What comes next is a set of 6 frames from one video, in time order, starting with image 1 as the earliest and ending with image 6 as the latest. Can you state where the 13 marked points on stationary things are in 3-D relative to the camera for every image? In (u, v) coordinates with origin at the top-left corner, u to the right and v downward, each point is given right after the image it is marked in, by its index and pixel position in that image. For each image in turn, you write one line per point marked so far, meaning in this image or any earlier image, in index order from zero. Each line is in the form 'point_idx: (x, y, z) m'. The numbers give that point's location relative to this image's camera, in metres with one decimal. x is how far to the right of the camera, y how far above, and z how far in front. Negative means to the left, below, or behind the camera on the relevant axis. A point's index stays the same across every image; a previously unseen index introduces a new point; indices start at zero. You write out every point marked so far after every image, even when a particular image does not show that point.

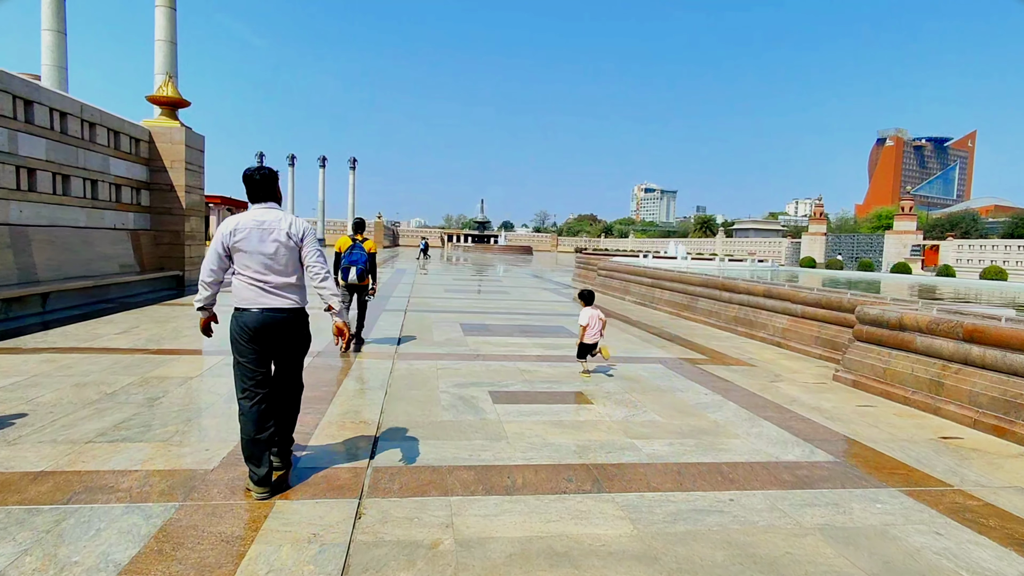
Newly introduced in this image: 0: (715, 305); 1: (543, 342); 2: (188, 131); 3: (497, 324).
0: (+3.1, -0.3, +9.1) m
1: (+0.4, -0.6, +6.8) m
2: (-6.2, +3.0, +11.4) m
3: (-0.2, -0.5, +8.1) m
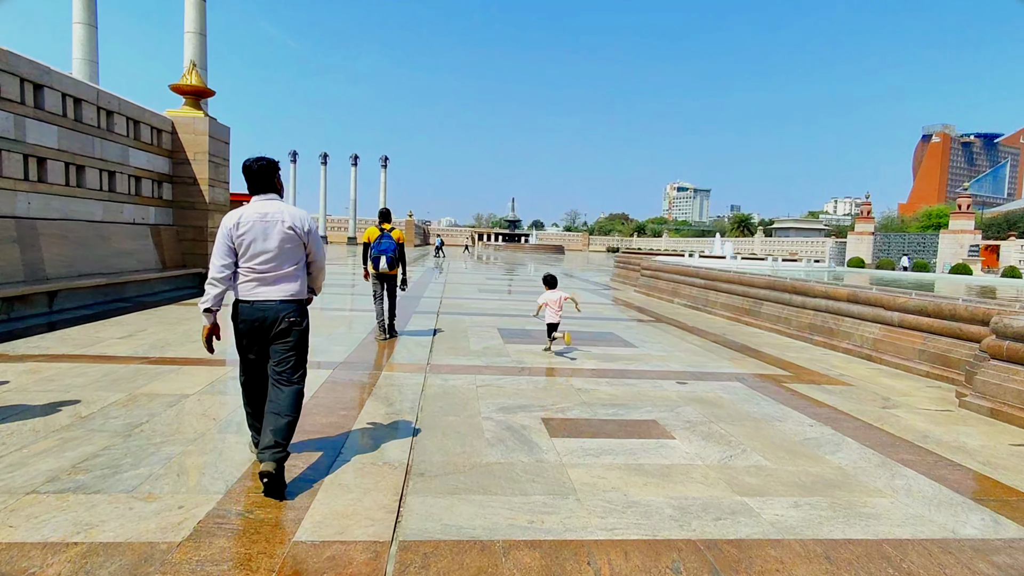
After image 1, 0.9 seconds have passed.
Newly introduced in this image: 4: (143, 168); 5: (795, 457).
0: (+3.7, -0.3, +8.1) m
1: (+0.8, -0.7, +5.9) m
2: (-5.5, +3.1, +10.8) m
3: (+0.3, -0.5, +7.2) m
4: (-6.0, +2.0, +9.7) m
5: (+1.5, -0.9, +3.2) m
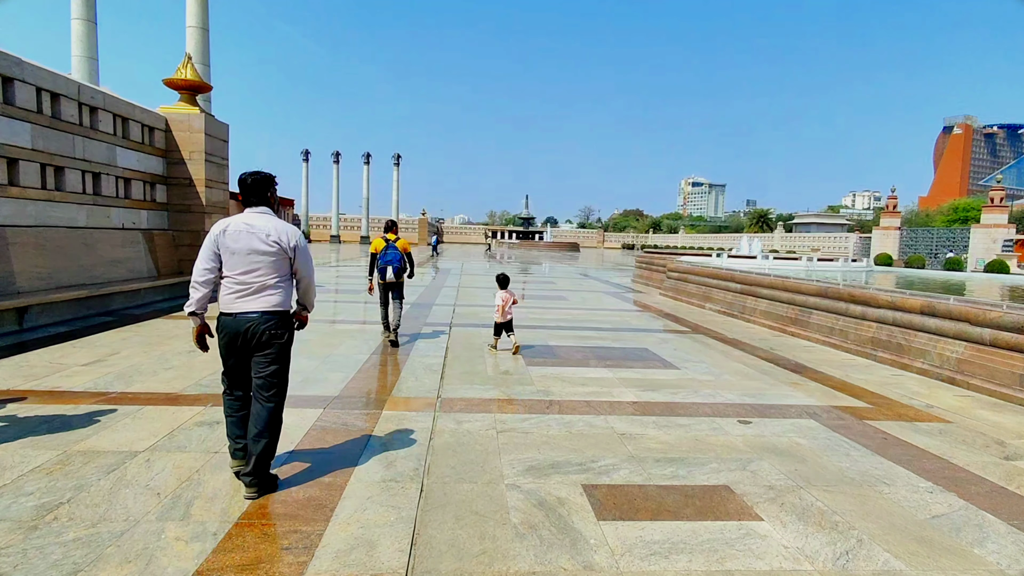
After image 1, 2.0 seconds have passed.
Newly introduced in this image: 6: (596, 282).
0: (+4.0, -0.4, +7.2) m
1: (+1.0, -0.8, +5.1) m
2: (-5.2, +2.9, +10.1) m
3: (+0.6, -0.7, +6.4) m
4: (-5.7, +1.8, +9.0) m
5: (+1.7, -1.0, +2.3) m
6: (+2.7, +0.2, +19.3) m
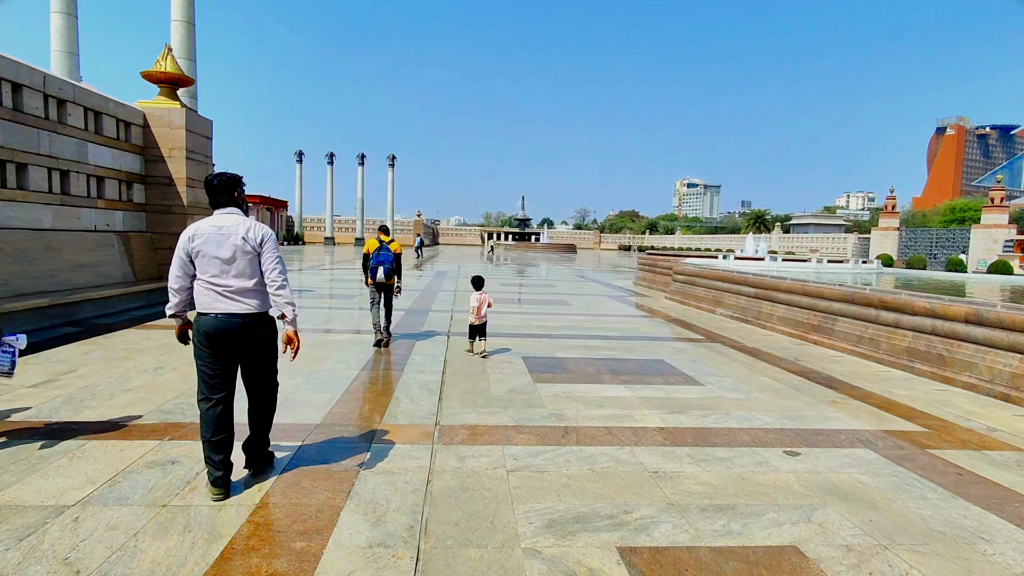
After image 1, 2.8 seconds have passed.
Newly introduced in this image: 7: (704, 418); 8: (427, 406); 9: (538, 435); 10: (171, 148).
0: (+4.0, -0.5, +6.6) m
1: (+1.1, -0.8, +4.5) m
2: (-5.2, +2.8, +9.5) m
3: (+0.6, -0.7, +5.9) m
4: (-5.7, +1.7, +8.4) m
5: (+1.7, -1.1, +1.8) m
6: (+2.6, +0.1, +18.8) m
7: (+1.3, -0.9, +4.1) m
8: (-0.6, -0.8, +4.2) m
9: (+0.2, -0.9, +3.6) m
10: (-5.4, +2.2, +9.4) m
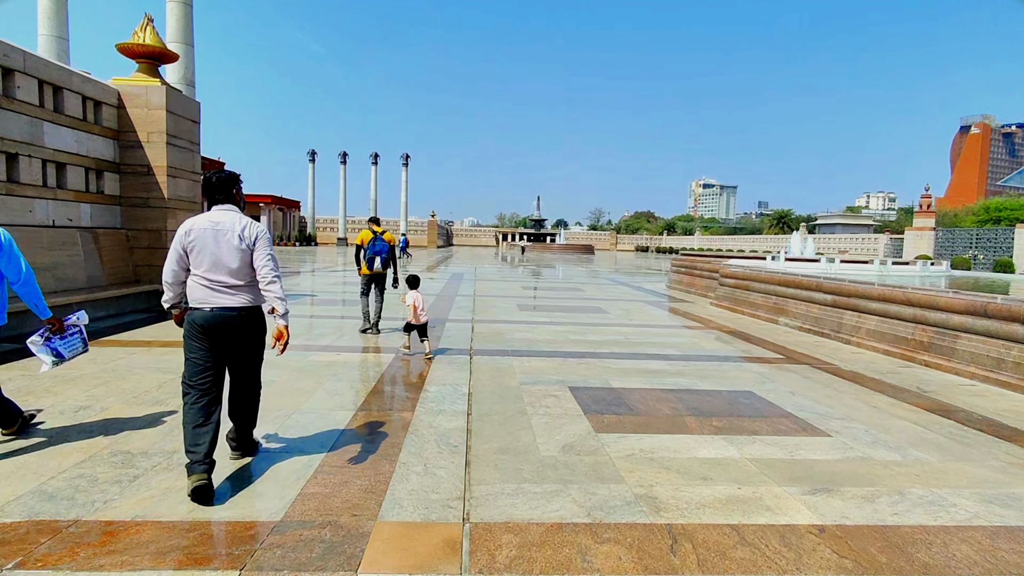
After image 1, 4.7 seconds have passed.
0: (+4.3, -0.5, +5.1) m
1: (+1.4, -0.9, +3.1) m
2: (-4.7, +2.7, +8.2) m
3: (+1.0, -0.8, +4.5) m
4: (-5.3, +1.6, +7.1) m
5: (+2.0, -1.2, +0.4) m
6: (+3.3, 0.0, +17.3) m
7: (+1.6, -1.0, +2.7) m
8: (-0.3, -0.9, +2.8) m
9: (+0.4, -1.0, +2.3) m
10: (-5.0, +2.2, +8.2) m
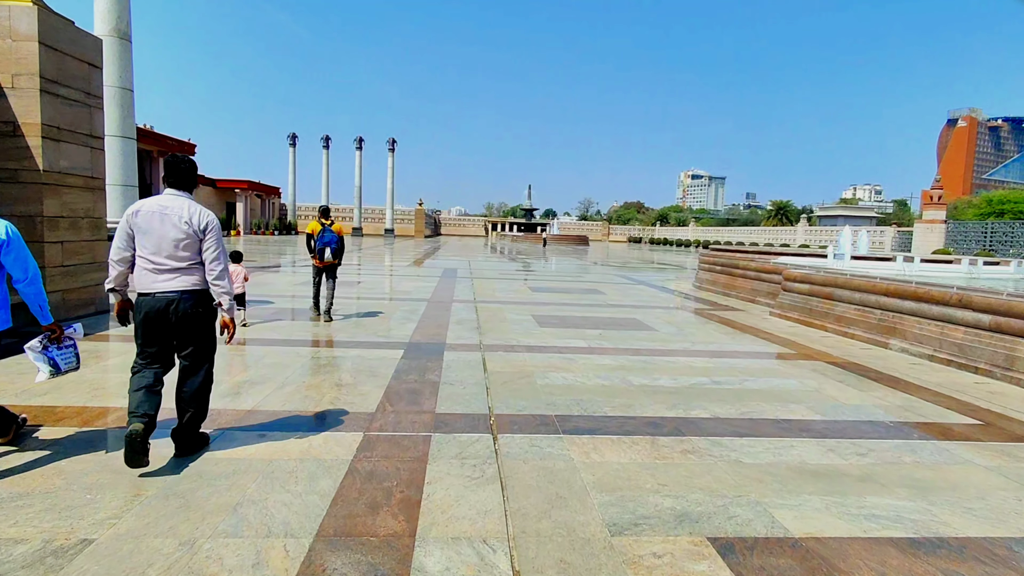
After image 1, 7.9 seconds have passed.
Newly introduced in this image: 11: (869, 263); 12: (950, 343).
0: (+4.7, -0.7, +2.9) m
1: (+1.8, -1.1, +0.8) m
2: (-4.5, +2.6, +5.7) m
3: (+1.3, -1.0, +2.1) m
4: (-5.1, +1.5, +4.6) m
5: (+2.4, -1.4, -1.9) m
6: (+3.3, 0.0, +15.0) m
7: (+2.0, -1.2, +0.3) m
8: (+0.1, -1.1, +0.4) m
9: (+0.8, -1.2, -0.1) m
10: (-4.7, +2.1, +5.6) m
11: (+6.4, +0.5, +10.7) m
12: (+4.4, -0.5, +6.0) m
